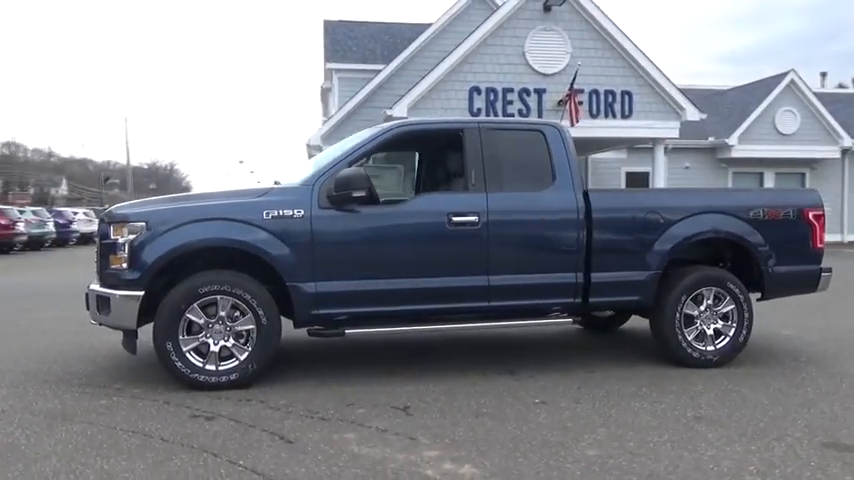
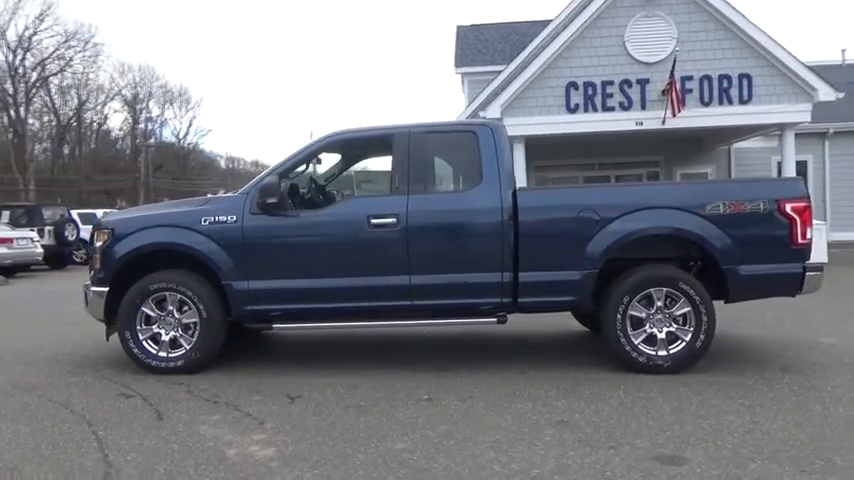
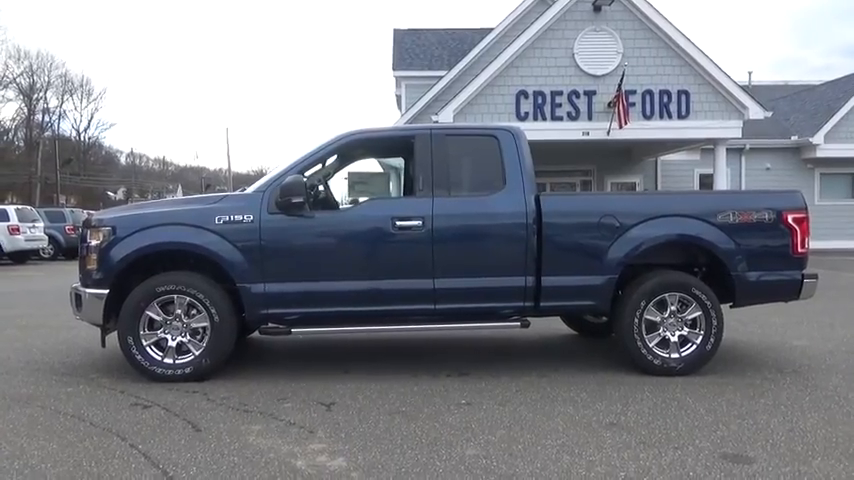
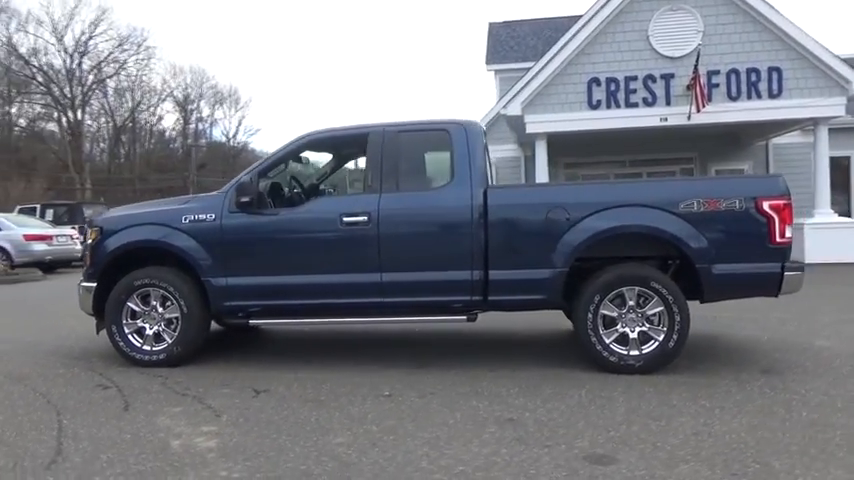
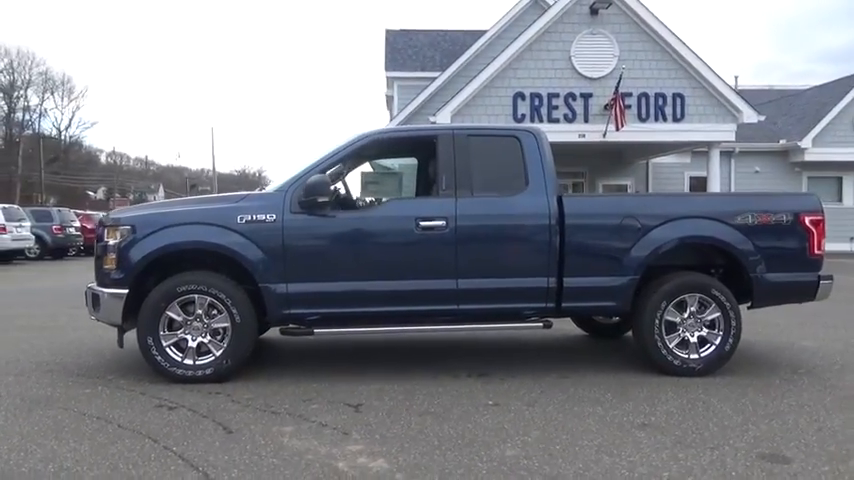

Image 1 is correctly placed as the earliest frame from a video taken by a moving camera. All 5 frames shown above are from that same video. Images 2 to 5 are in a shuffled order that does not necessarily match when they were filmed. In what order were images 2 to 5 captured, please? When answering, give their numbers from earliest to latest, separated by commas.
5, 3, 2, 4
